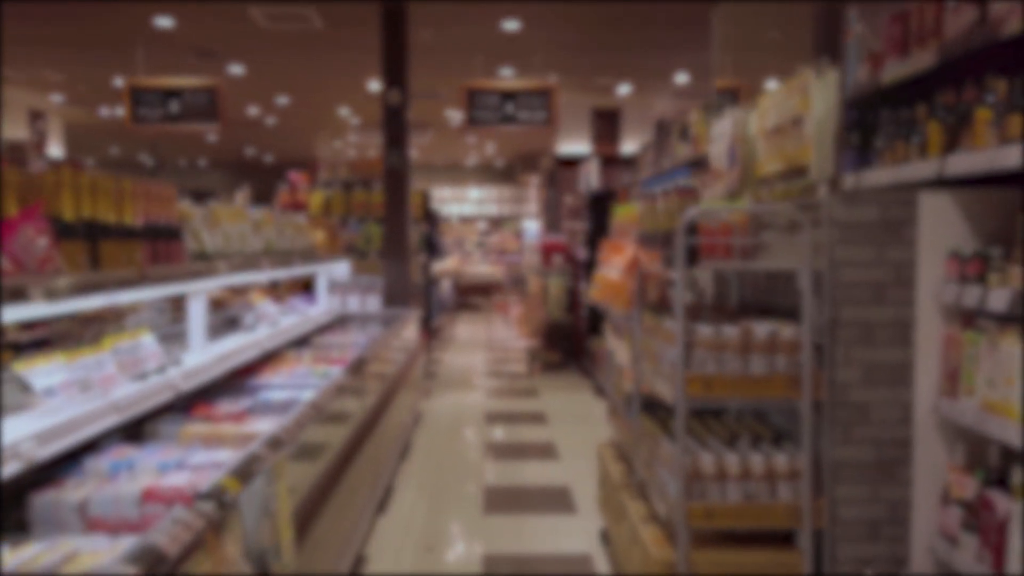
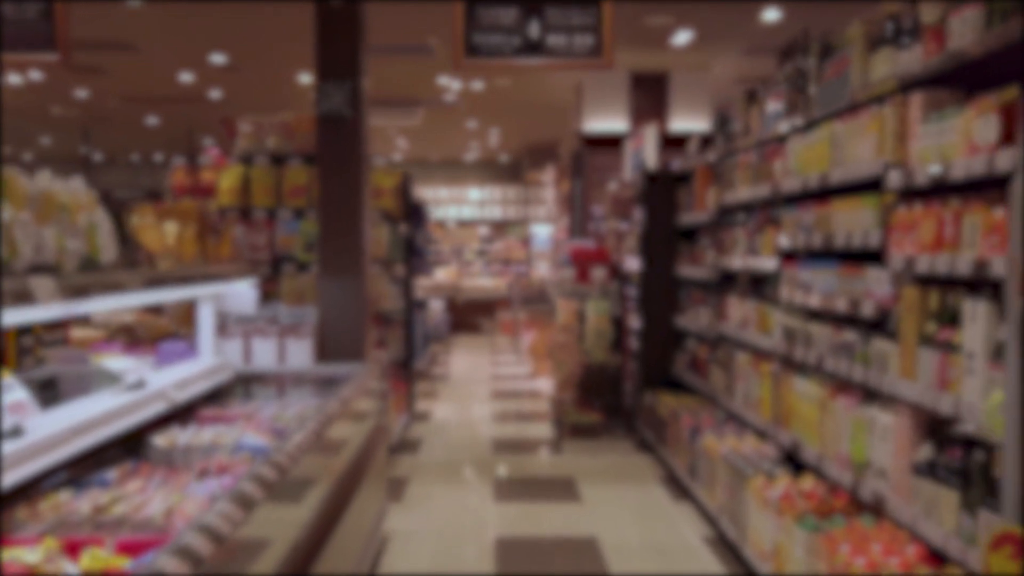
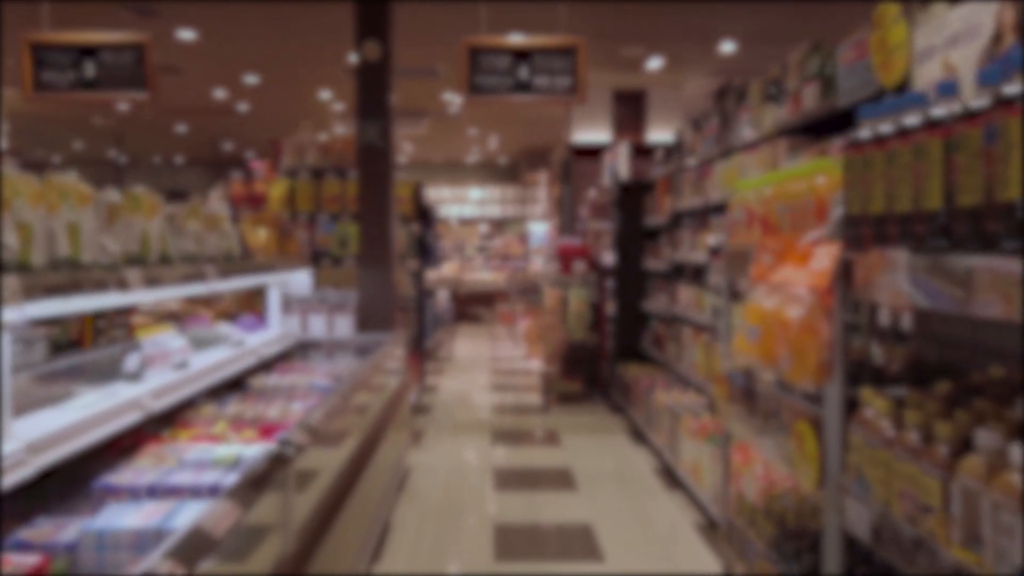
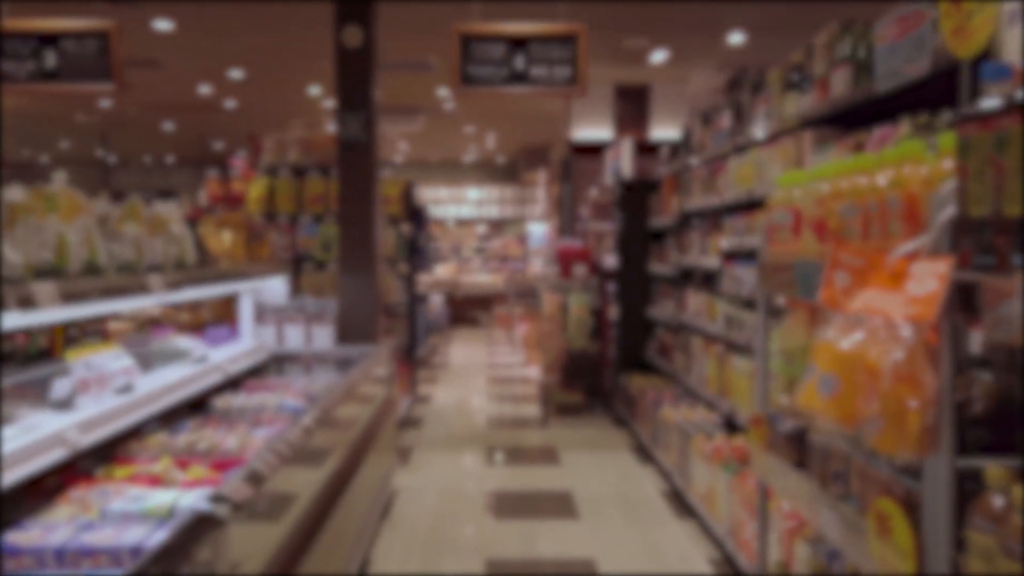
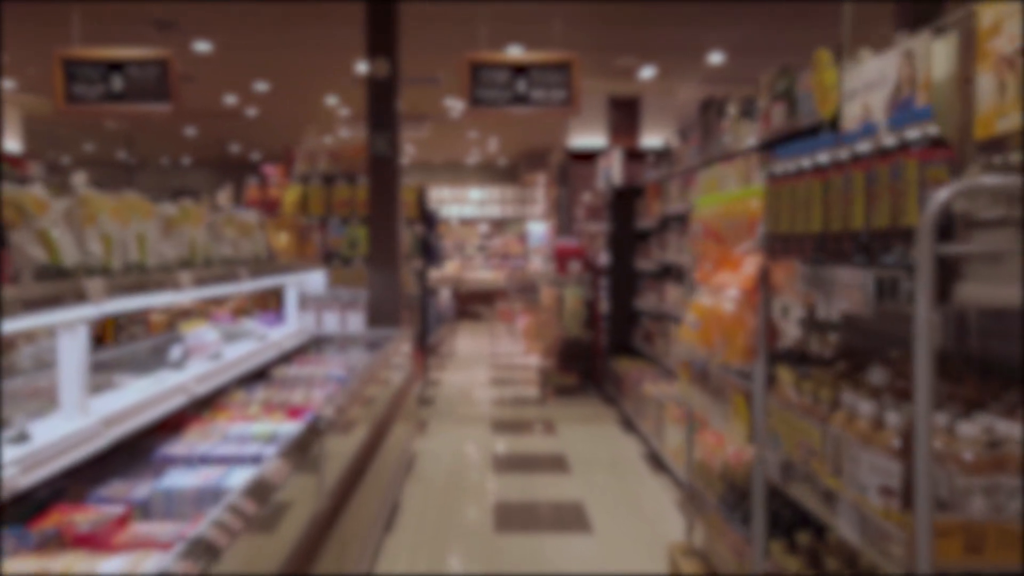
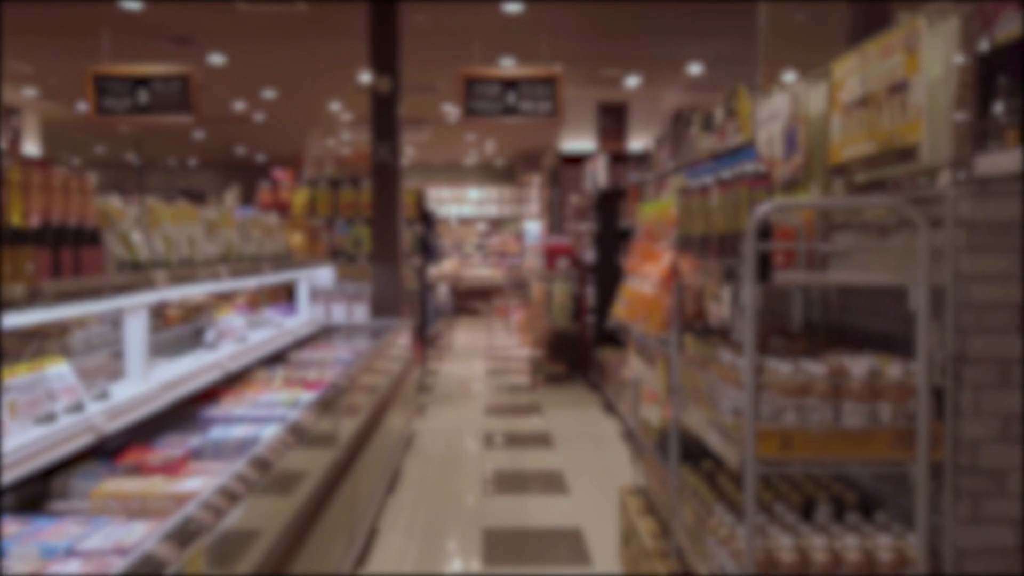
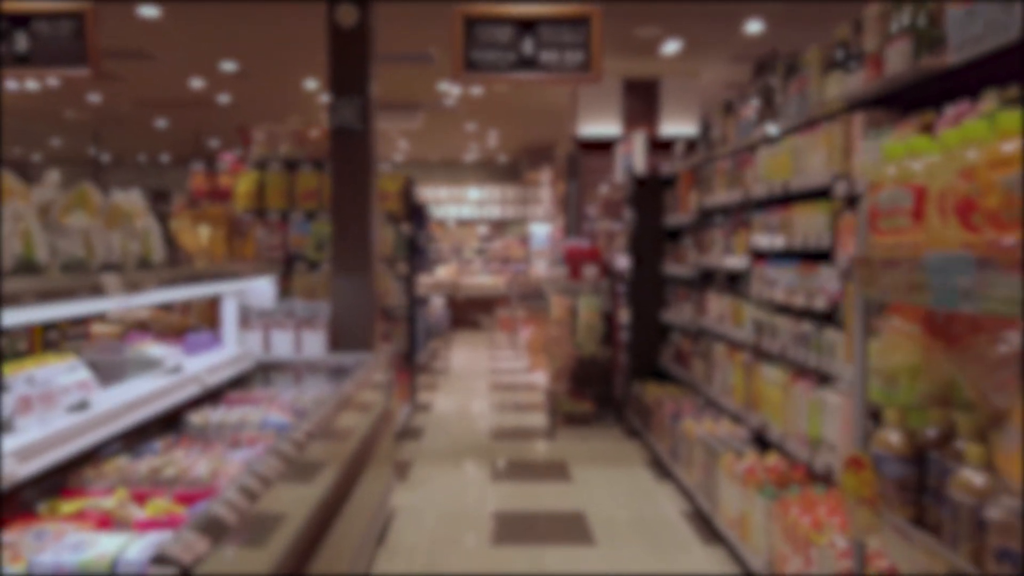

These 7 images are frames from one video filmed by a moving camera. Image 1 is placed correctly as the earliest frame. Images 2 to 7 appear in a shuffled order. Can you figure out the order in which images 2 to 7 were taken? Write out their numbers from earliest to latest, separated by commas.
6, 5, 3, 4, 7, 2
